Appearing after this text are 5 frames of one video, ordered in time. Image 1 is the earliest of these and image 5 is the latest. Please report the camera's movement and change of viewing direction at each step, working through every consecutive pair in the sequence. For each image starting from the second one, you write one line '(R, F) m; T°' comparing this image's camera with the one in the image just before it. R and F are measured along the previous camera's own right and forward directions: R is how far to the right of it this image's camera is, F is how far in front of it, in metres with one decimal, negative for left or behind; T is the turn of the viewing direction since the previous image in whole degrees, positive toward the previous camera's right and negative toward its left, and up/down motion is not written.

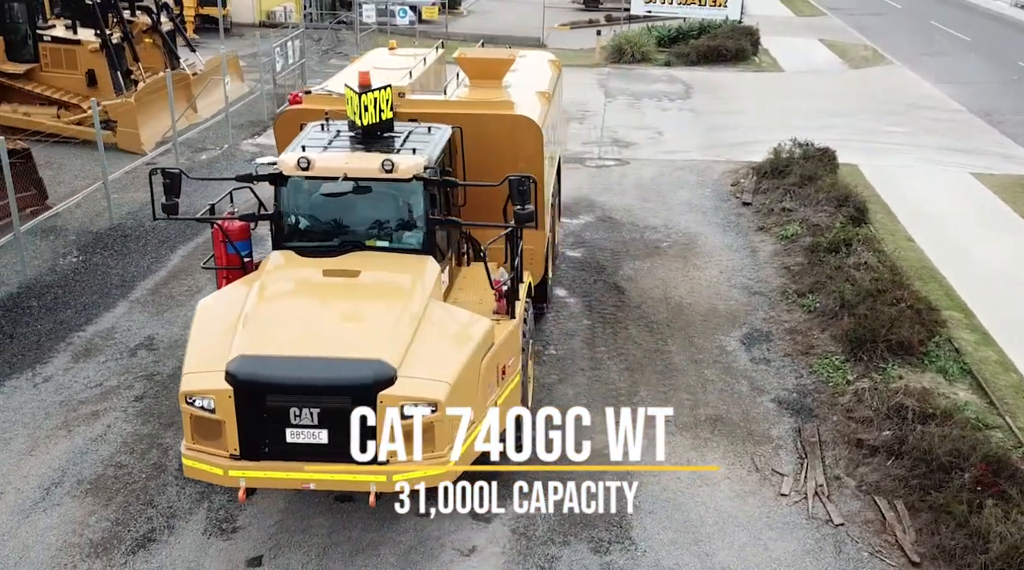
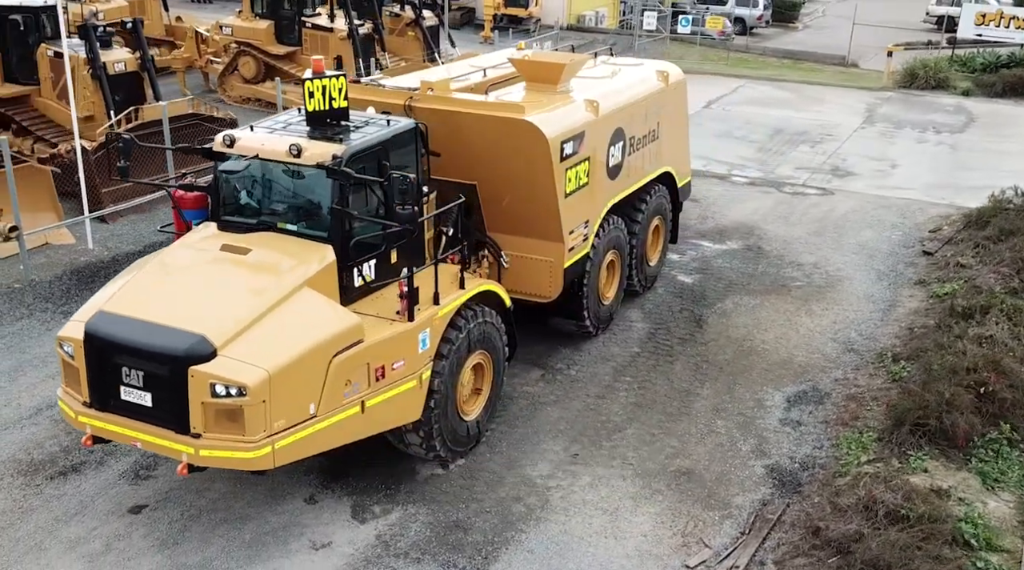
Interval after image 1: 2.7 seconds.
(+2.8, +0.8) m; -20°
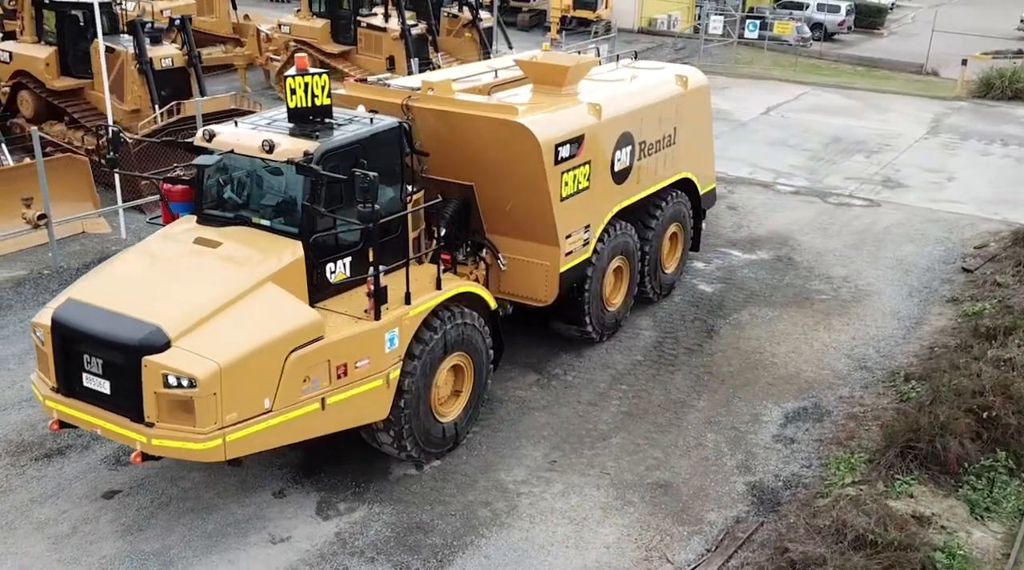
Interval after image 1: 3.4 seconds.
(+0.8, +0.1) m; -5°
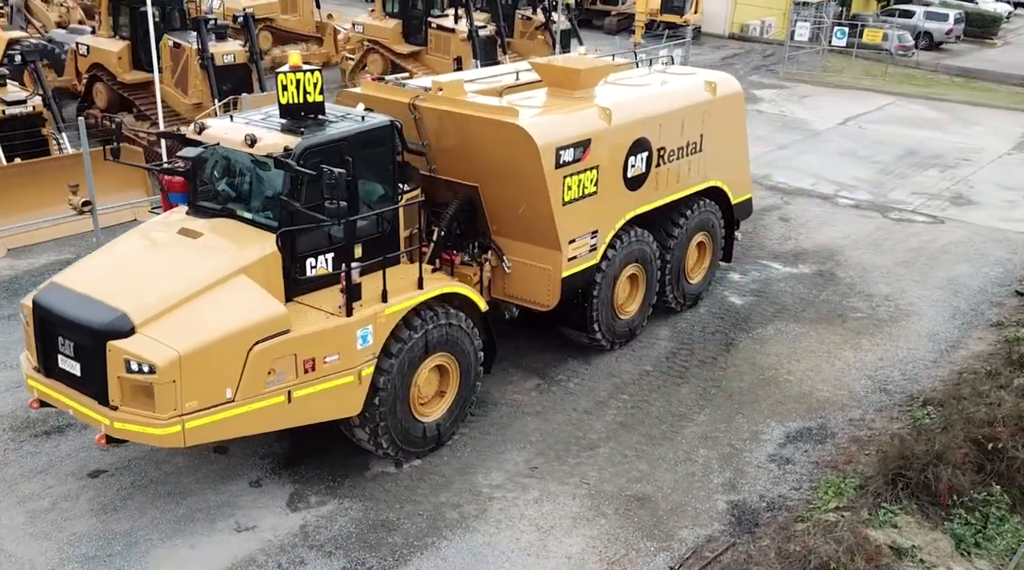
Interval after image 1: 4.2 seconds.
(+0.8, +0.1) m; -6°
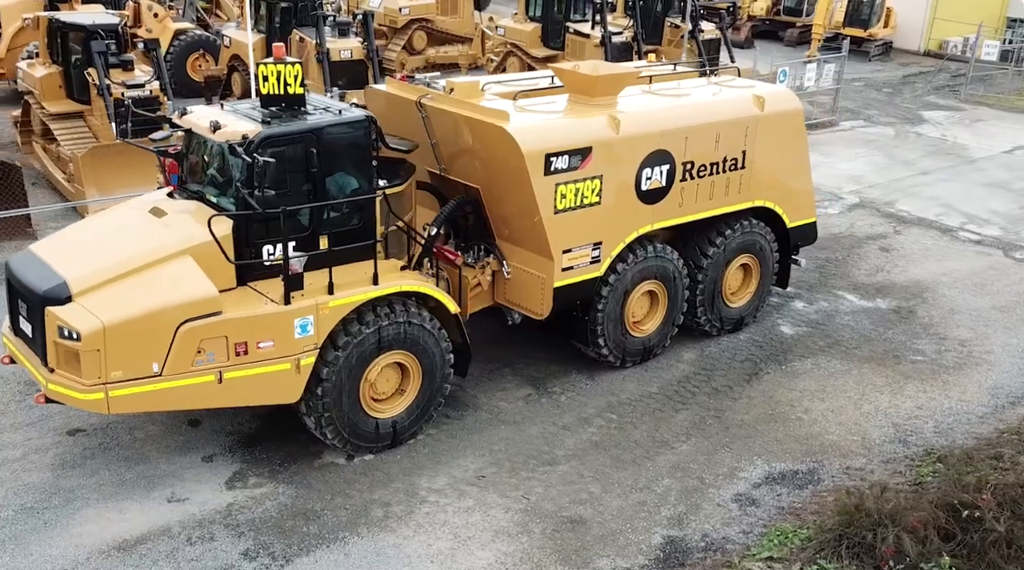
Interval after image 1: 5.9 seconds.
(+1.8, +0.3) m; -12°
